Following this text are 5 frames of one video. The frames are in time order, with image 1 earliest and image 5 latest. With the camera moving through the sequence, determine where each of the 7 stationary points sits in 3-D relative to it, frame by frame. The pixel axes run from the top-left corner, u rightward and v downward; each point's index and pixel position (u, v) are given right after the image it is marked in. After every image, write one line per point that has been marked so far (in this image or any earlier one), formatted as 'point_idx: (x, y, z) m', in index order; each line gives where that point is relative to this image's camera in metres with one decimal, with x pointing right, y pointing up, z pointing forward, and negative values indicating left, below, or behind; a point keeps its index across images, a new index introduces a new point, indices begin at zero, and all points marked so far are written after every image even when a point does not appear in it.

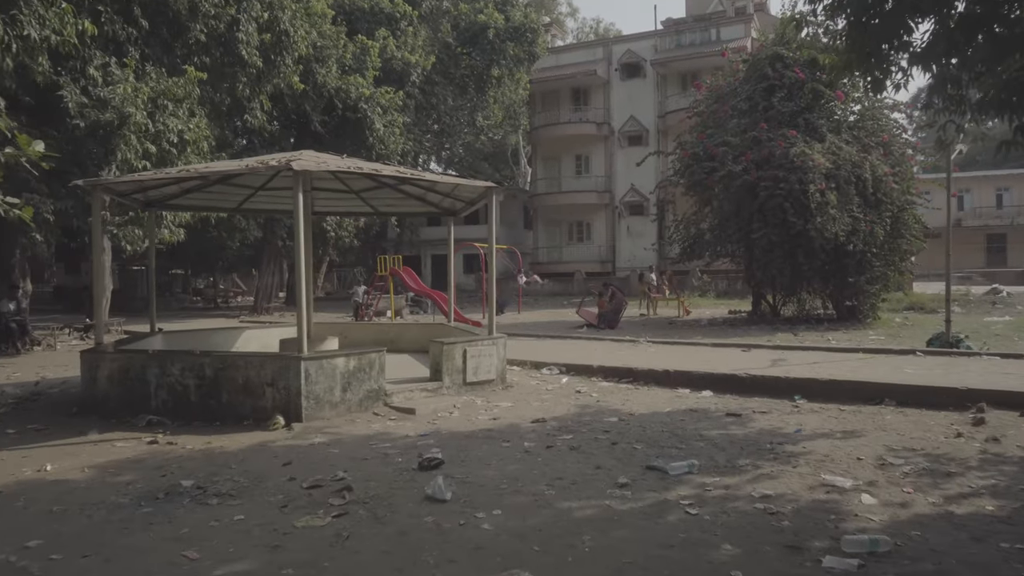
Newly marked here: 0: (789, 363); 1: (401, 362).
0: (+1.9, -0.5, +9.0) m
1: (-0.7, -0.5, +8.4) m
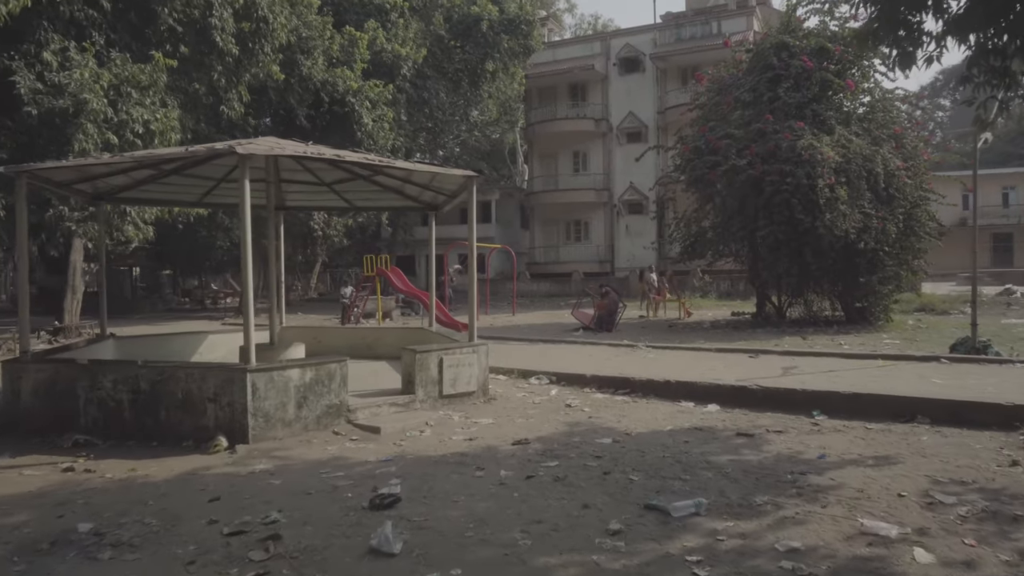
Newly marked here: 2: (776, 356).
0: (+1.8, -0.5, +8.2) m
1: (-0.8, -0.5, +7.5) m
2: (+1.9, -0.5, +9.8) m
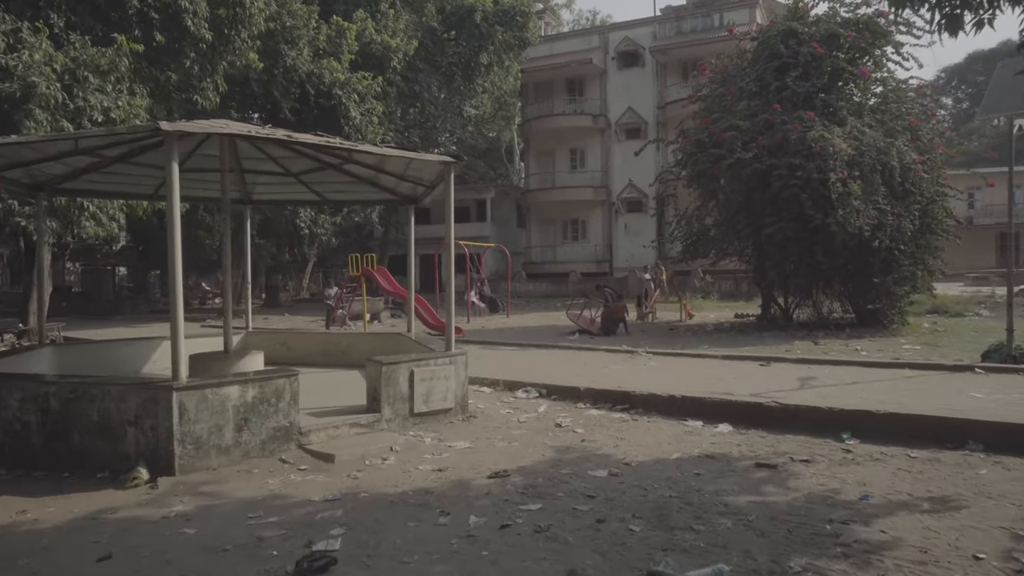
0: (+1.7, -0.5, +7.3) m
1: (-0.9, -0.5, +6.7) m
2: (+1.8, -0.5, +8.9) m
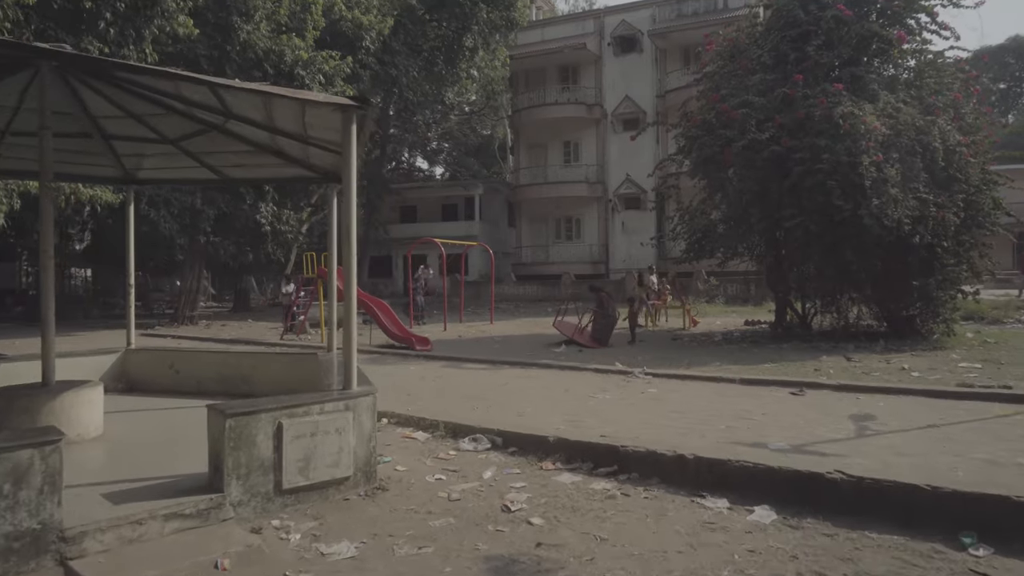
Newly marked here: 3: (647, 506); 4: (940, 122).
0: (+1.5, -0.5, +5.2) m
1: (-1.1, -0.5, +4.6) m
2: (+1.6, -0.5, +6.8) m
3: (+0.4, -0.6, +3.9) m
4: (+3.7, +1.4, +11.6) m
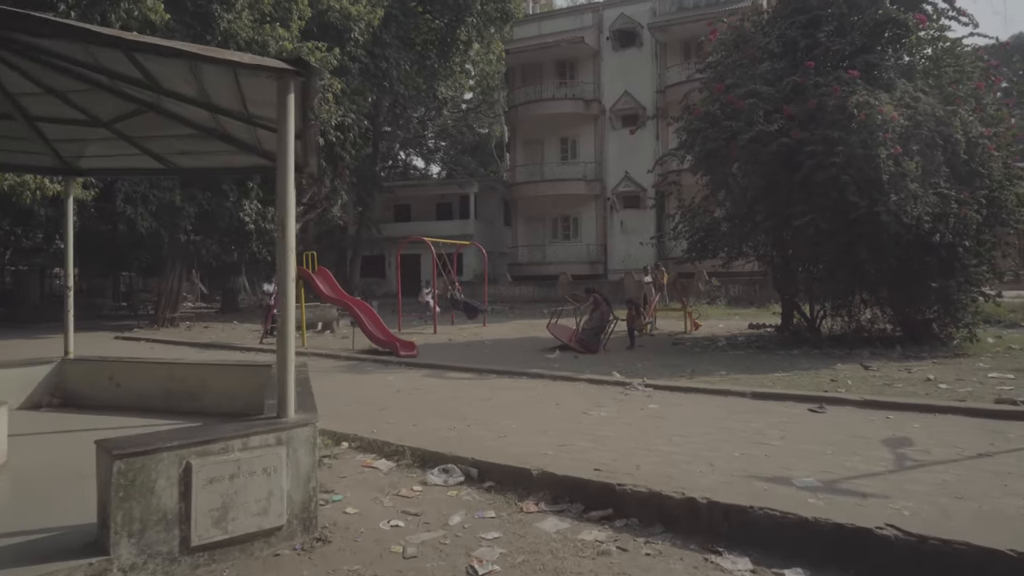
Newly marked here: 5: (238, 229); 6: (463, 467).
0: (+1.4, -0.6, +4.4) m
1: (-1.2, -0.5, +3.8) m
2: (+1.5, -0.5, +6.0) m
3: (+0.3, -0.6, +3.1) m
4: (+3.6, +1.4, +10.8) m
5: (-4.0, +0.9, +19.4) m
6: (-0.2, -0.6, +4.4) m
